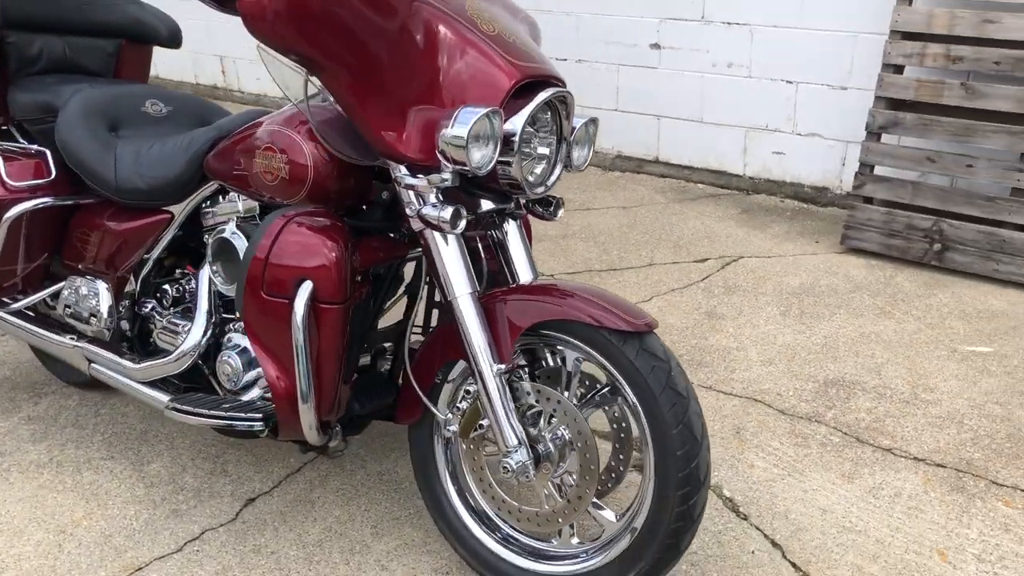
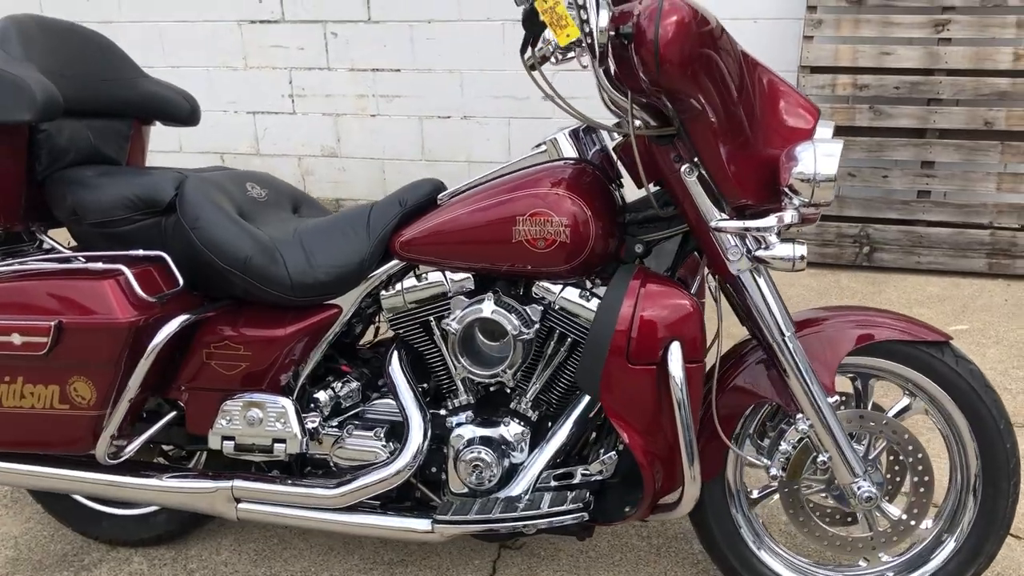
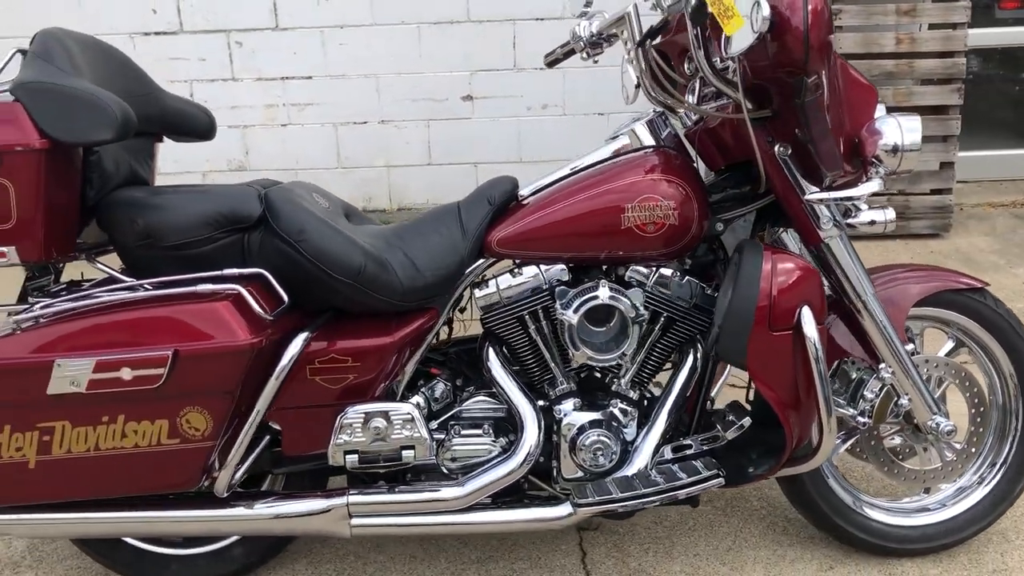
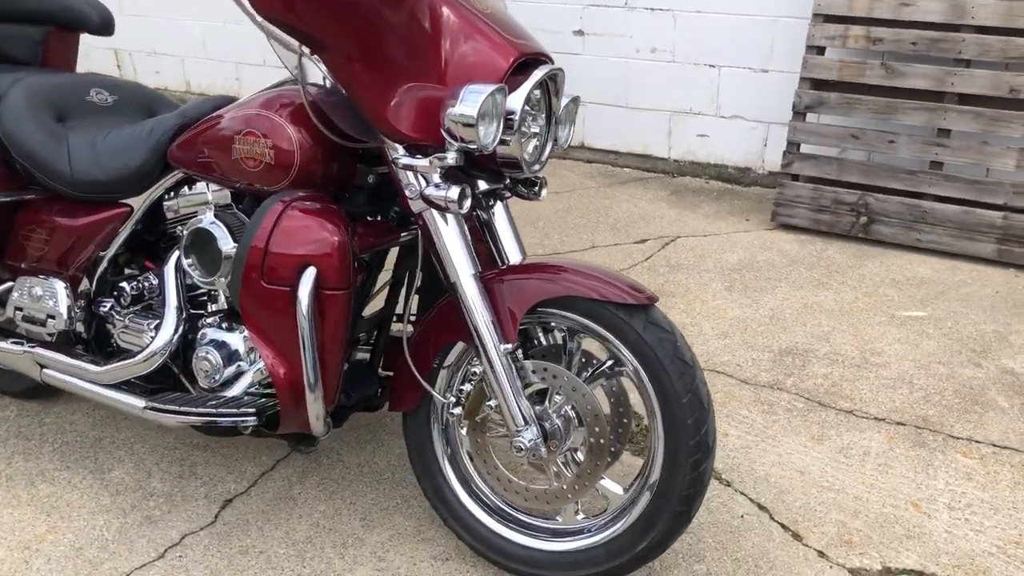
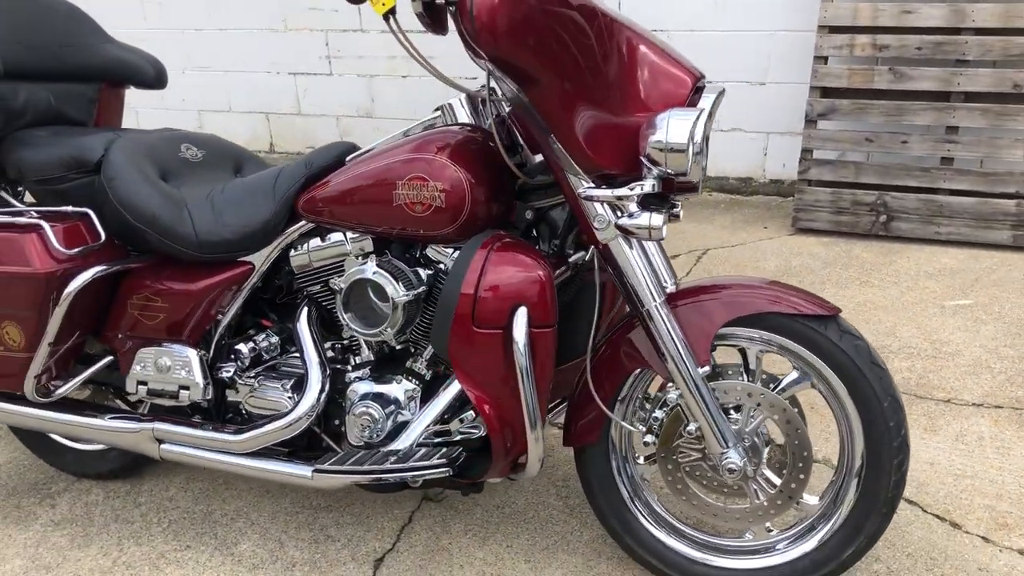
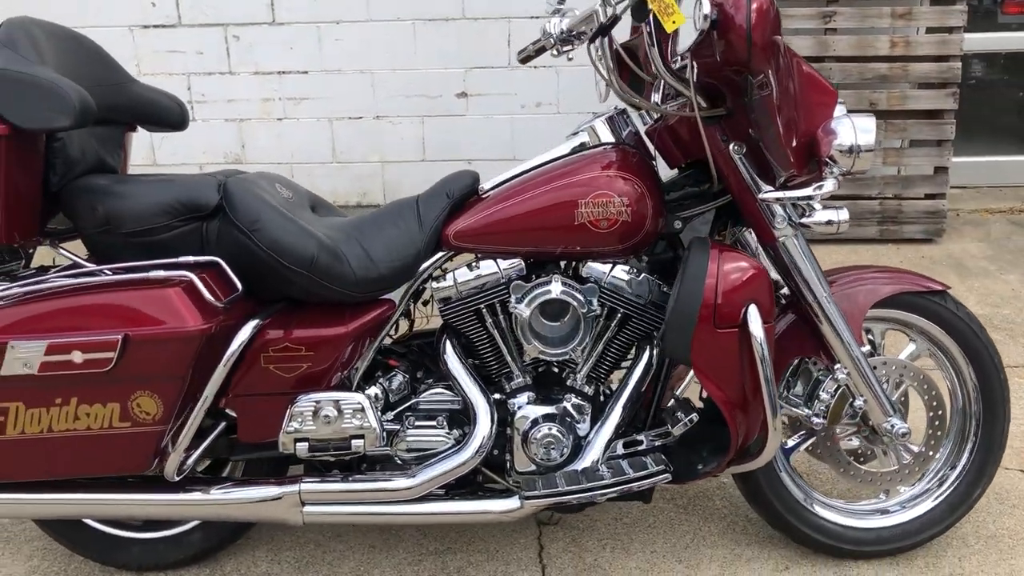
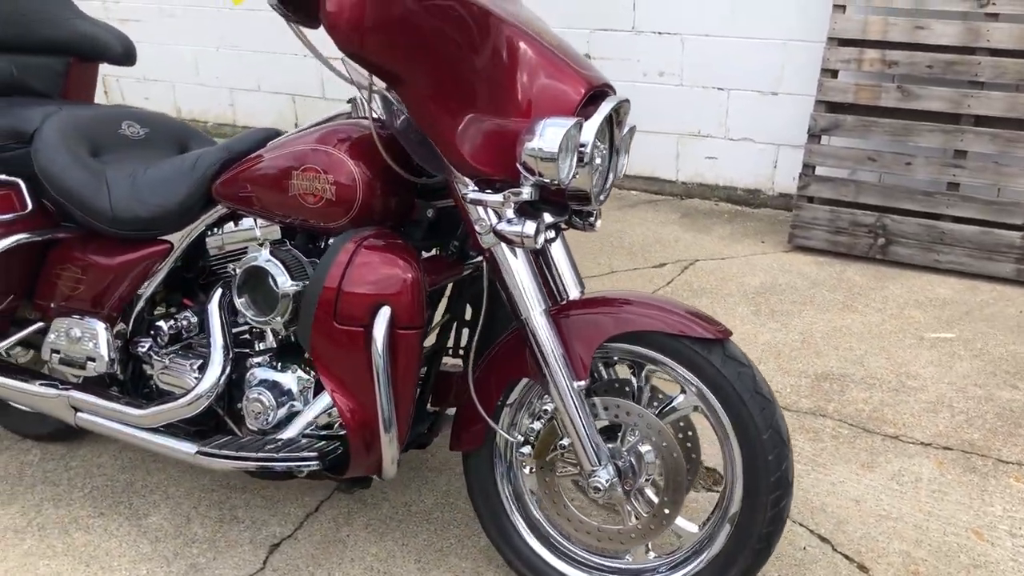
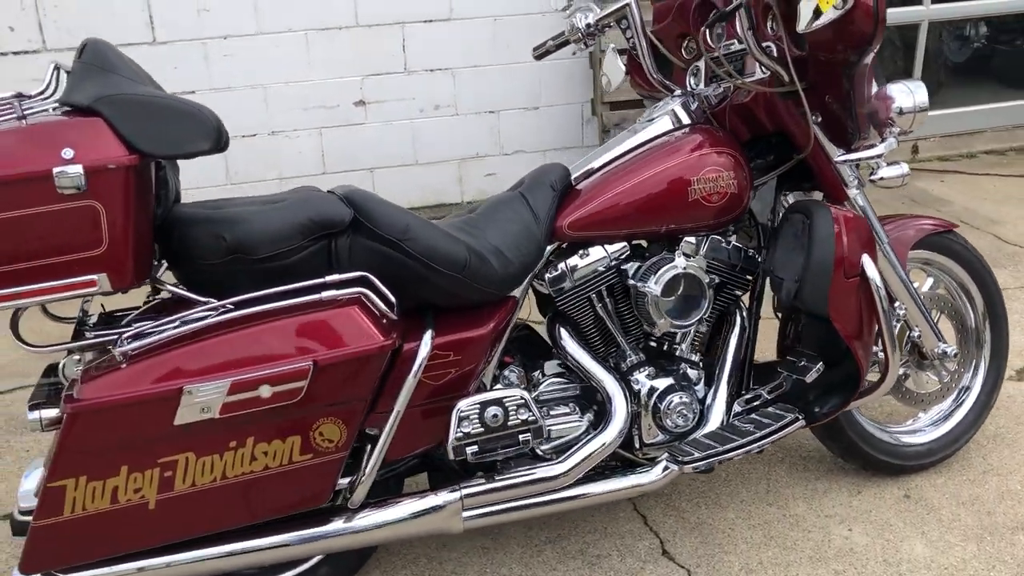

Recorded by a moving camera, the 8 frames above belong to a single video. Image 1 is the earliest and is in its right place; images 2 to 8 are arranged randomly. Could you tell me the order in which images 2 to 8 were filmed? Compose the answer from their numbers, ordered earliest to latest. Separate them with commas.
4, 7, 5, 2, 6, 3, 8
